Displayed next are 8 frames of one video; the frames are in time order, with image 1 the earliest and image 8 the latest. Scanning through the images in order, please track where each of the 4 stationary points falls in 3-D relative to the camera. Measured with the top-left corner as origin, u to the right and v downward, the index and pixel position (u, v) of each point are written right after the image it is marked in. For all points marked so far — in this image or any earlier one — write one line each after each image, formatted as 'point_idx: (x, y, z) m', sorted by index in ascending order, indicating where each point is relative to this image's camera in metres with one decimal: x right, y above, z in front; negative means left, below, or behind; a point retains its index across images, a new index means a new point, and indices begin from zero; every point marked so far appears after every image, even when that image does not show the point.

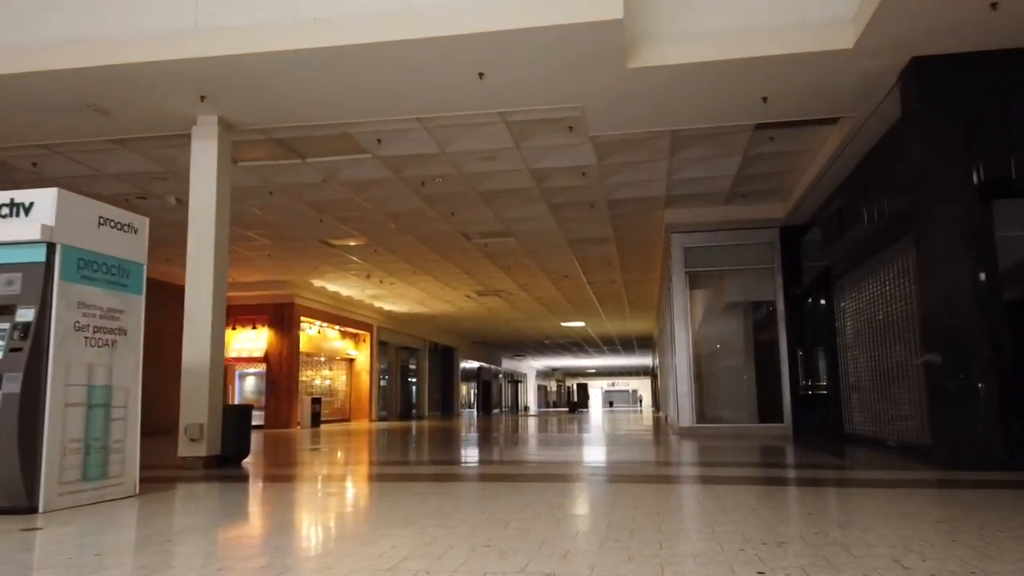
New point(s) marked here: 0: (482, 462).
0: (-0.4, -2.5, +10.5) m
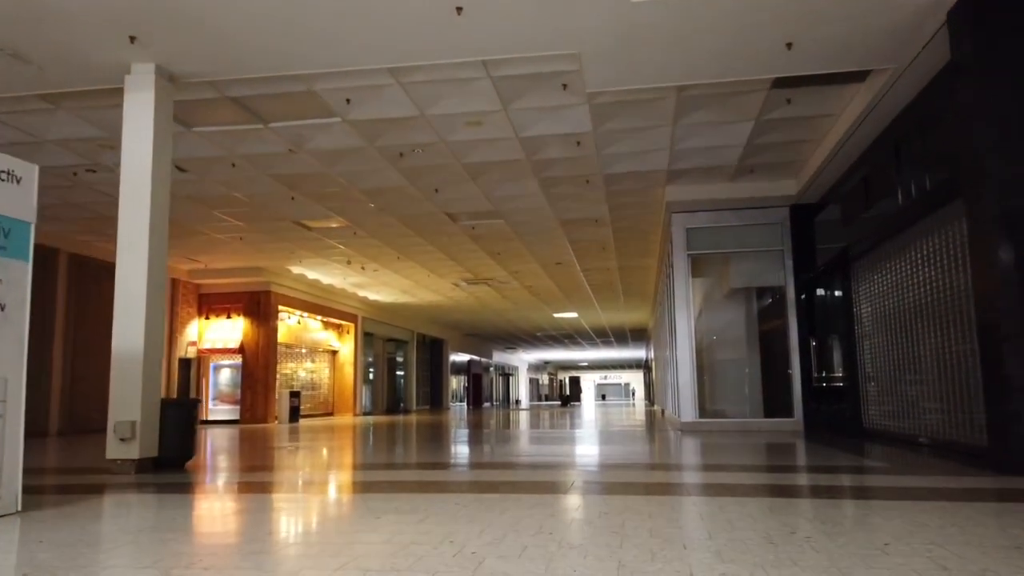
0: (-0.6, -2.3, +9.6) m
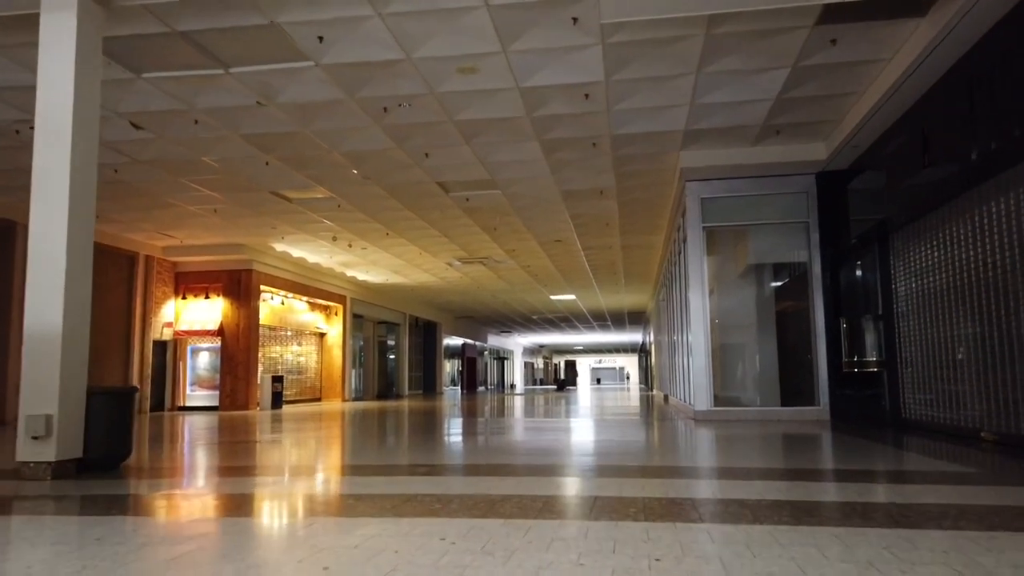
0: (-0.6, -2.0, +8.6) m
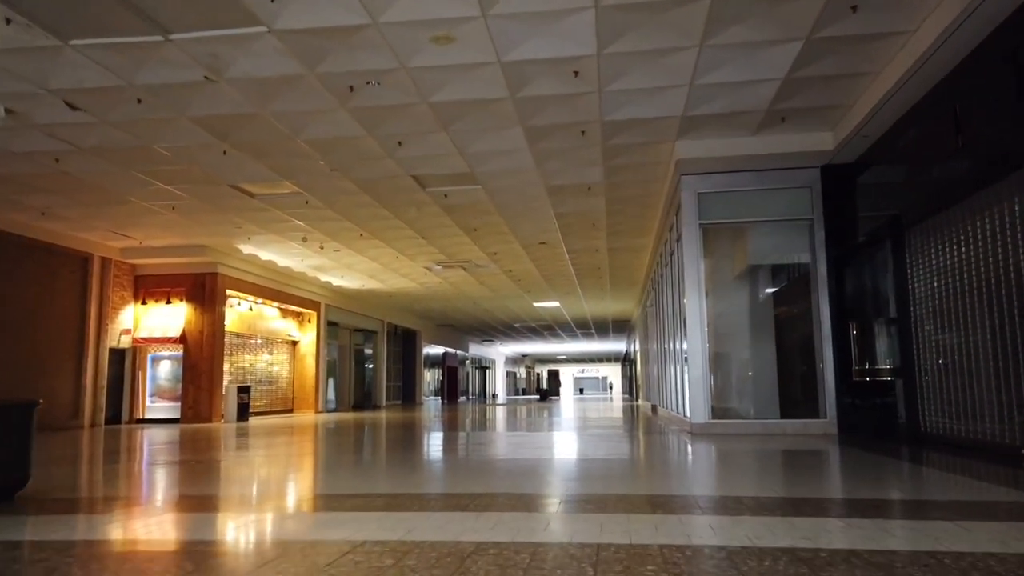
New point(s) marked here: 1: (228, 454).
0: (-0.8, -2.0, +7.7) m
1: (-4.8, -2.9, +12.4) m
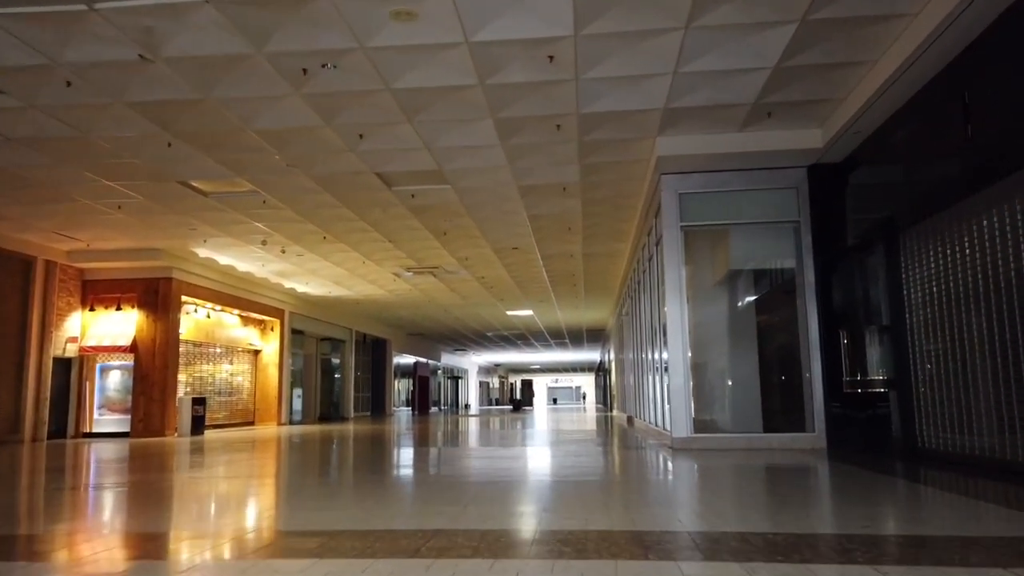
0: (-1.1, -2.0, +7.1) m
1: (-5.3, -2.9, +11.6) m
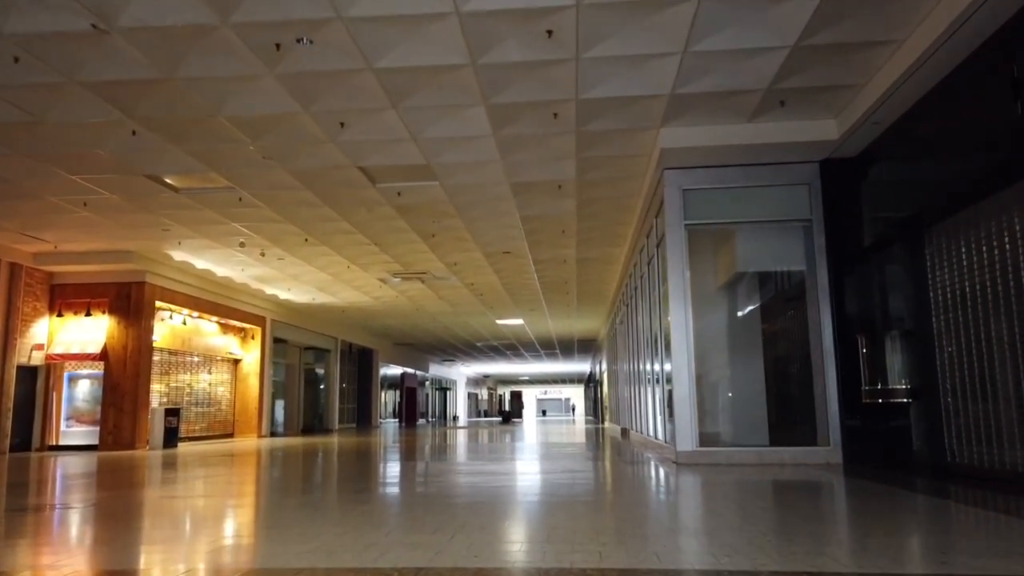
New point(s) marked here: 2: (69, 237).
0: (-1.2, -2.0, +6.4) m
1: (-5.4, -3.0, +10.8) m
2: (-7.7, +0.9, +12.6) m
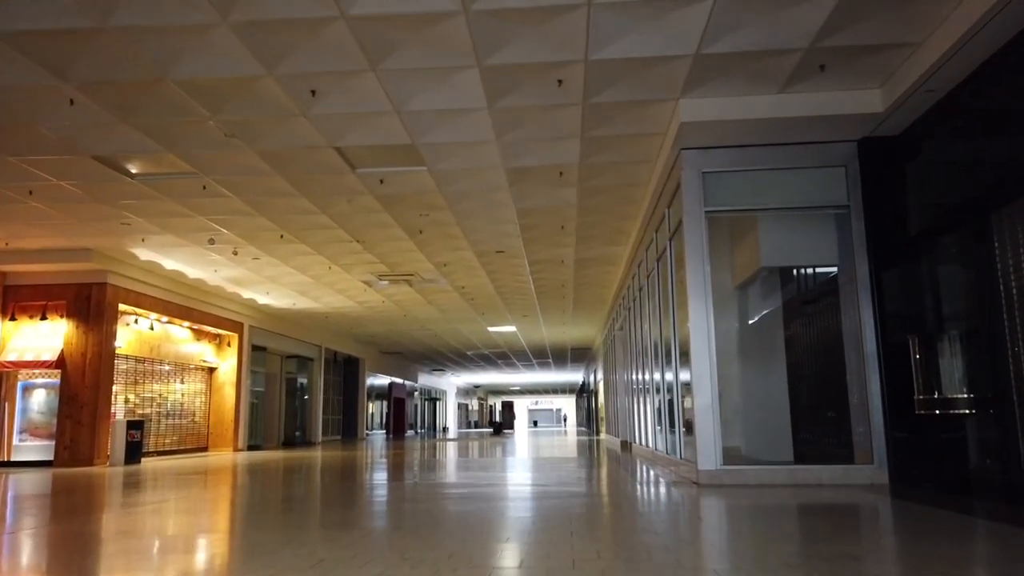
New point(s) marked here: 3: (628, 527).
0: (-1.2, -1.9, +5.3) m
1: (-5.5, -3.0, +9.7) m
2: (-7.8, +0.9, +11.4) m
3: (+0.9, -1.9, +5.7) m
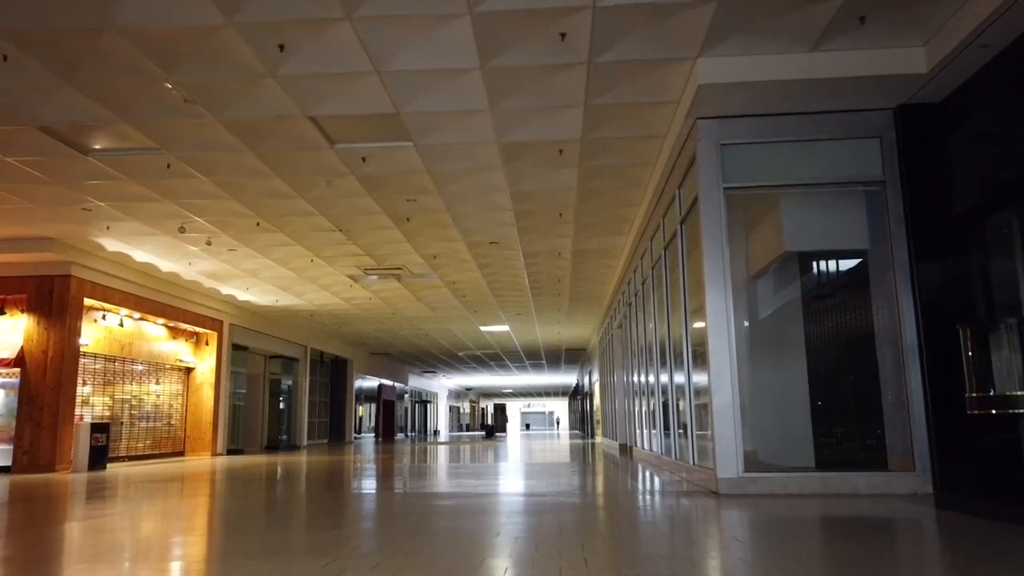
0: (-1.2, -1.8, +4.5) m
1: (-5.5, -2.8, +8.8) m
2: (-7.9, +1.0, +10.6) m
3: (+0.9, -1.8, +4.9) m
